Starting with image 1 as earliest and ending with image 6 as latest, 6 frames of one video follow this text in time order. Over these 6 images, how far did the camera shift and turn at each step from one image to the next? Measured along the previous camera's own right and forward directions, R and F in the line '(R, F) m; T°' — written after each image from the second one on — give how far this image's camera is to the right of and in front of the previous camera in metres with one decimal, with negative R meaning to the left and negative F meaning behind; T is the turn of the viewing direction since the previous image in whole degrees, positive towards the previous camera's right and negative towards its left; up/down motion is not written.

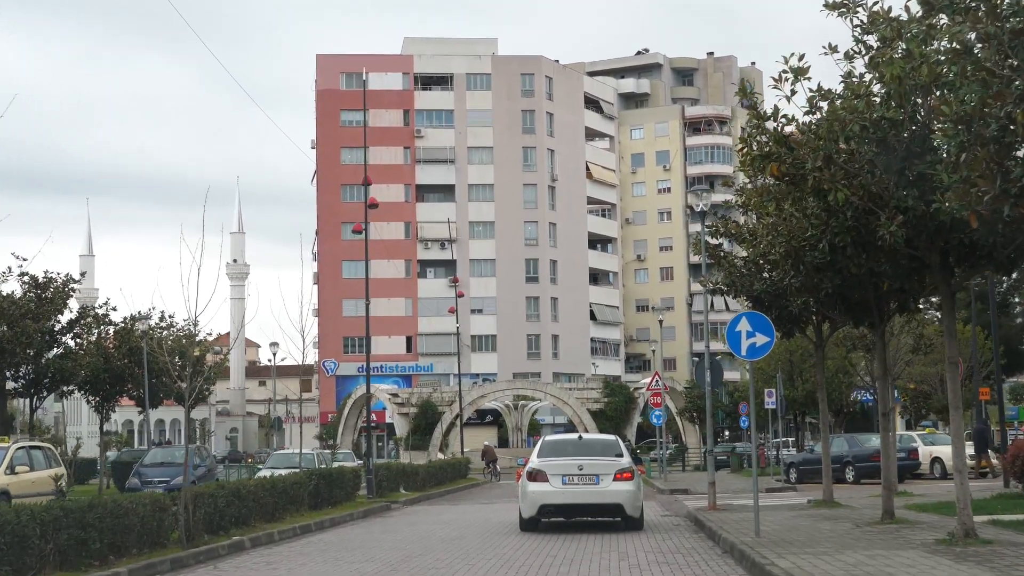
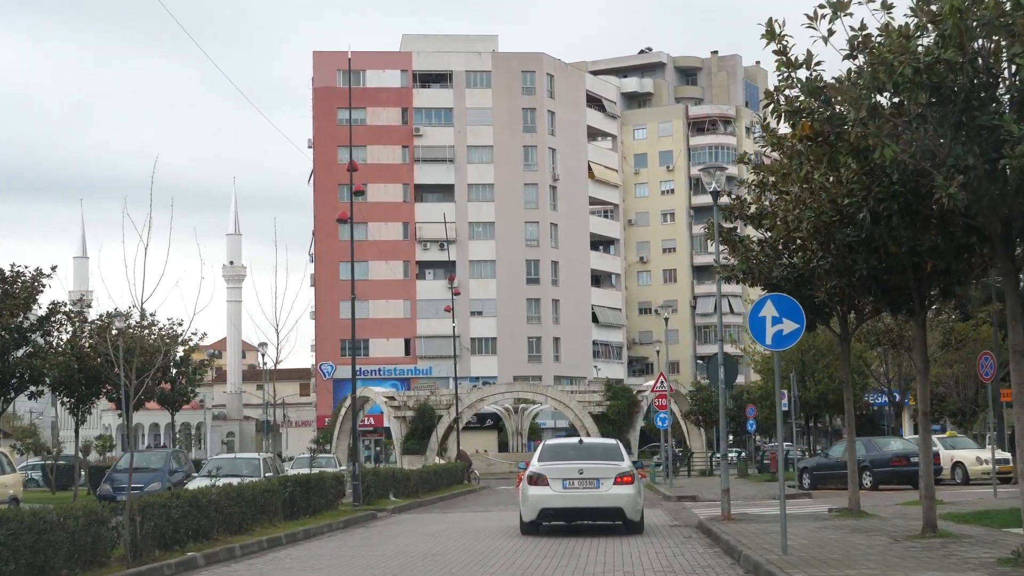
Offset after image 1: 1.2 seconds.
(+0.1, +1.0) m; 0°
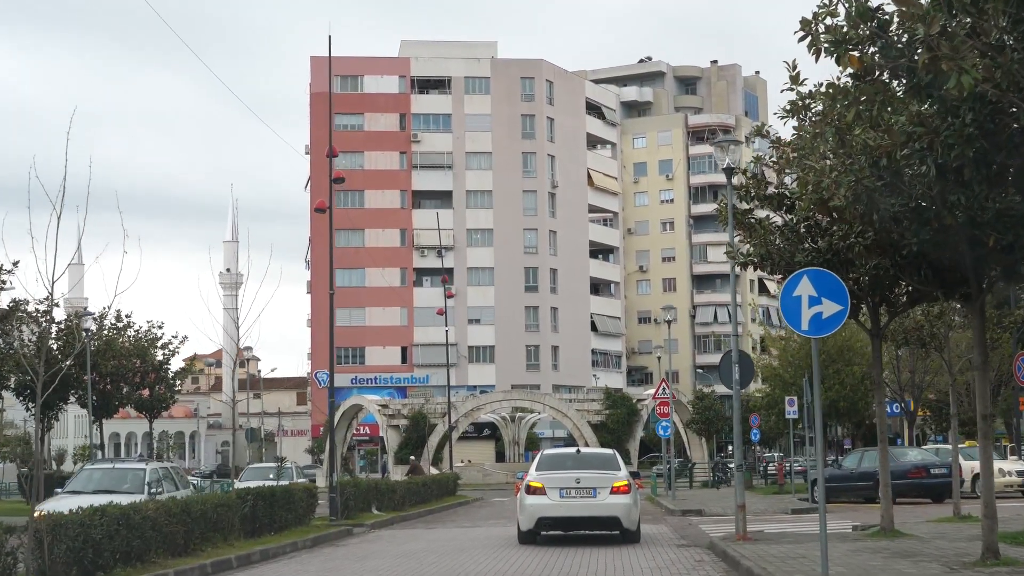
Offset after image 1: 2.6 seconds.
(+0.1, +1.2) m; 0°
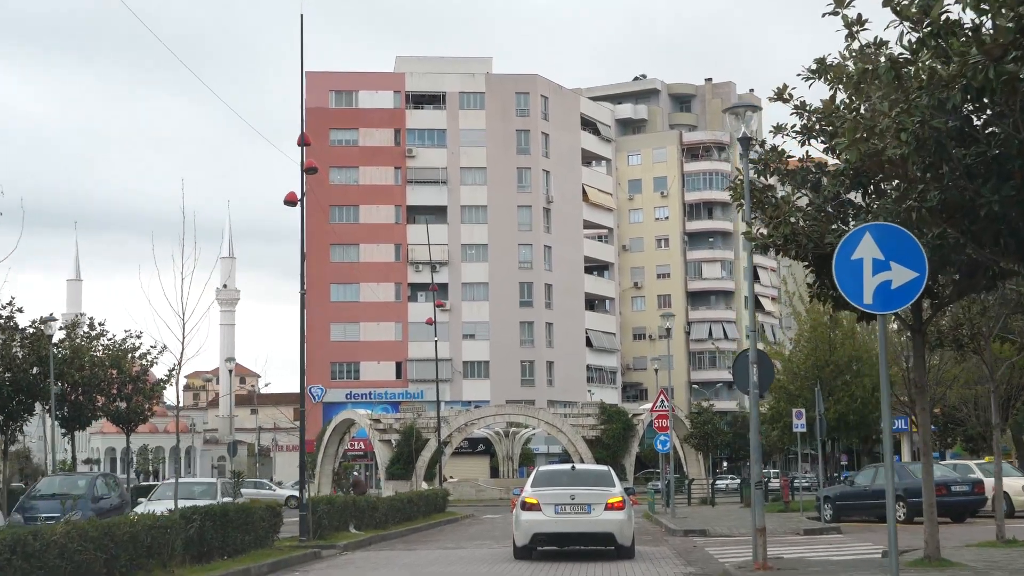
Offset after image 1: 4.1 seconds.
(+0.1, +1.1) m; 0°
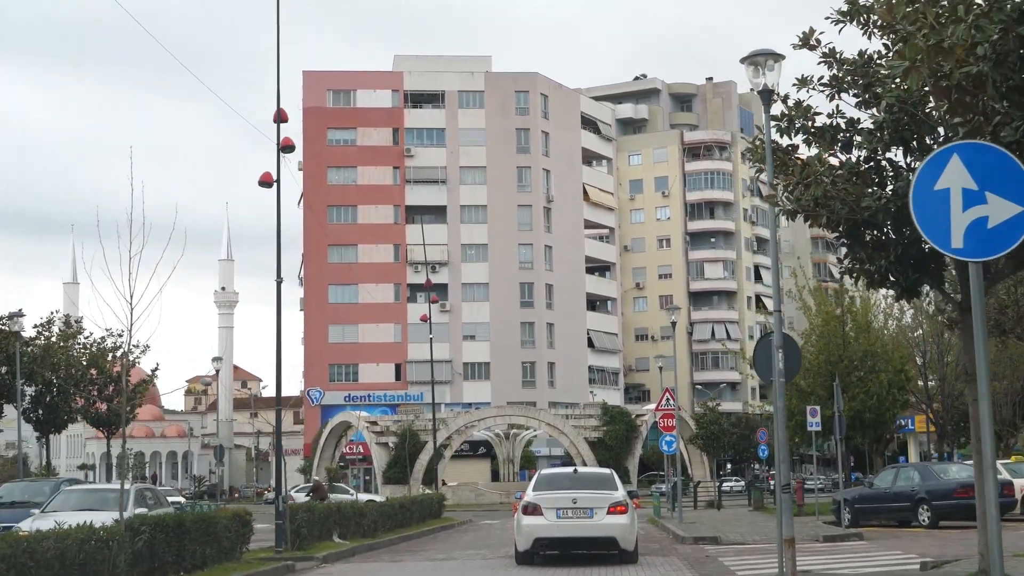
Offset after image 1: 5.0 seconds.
(+0.1, +1.0) m; 0°
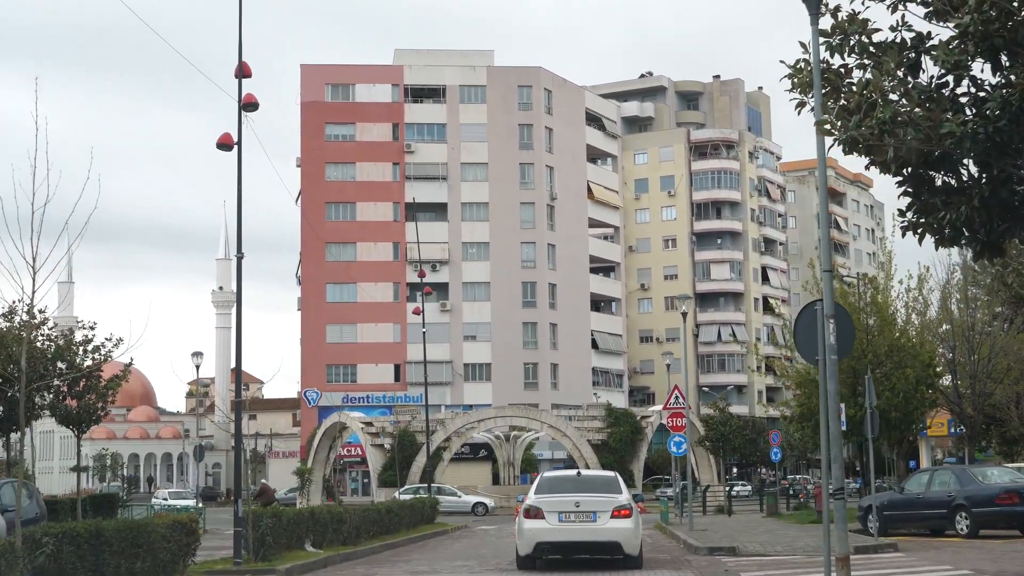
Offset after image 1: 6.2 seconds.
(+0.1, +1.4) m; 0°
